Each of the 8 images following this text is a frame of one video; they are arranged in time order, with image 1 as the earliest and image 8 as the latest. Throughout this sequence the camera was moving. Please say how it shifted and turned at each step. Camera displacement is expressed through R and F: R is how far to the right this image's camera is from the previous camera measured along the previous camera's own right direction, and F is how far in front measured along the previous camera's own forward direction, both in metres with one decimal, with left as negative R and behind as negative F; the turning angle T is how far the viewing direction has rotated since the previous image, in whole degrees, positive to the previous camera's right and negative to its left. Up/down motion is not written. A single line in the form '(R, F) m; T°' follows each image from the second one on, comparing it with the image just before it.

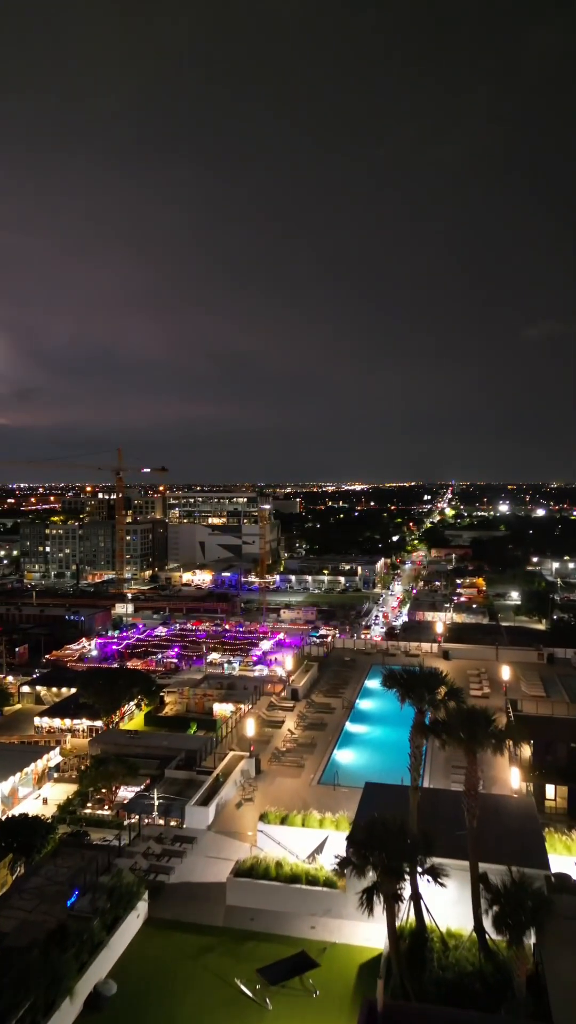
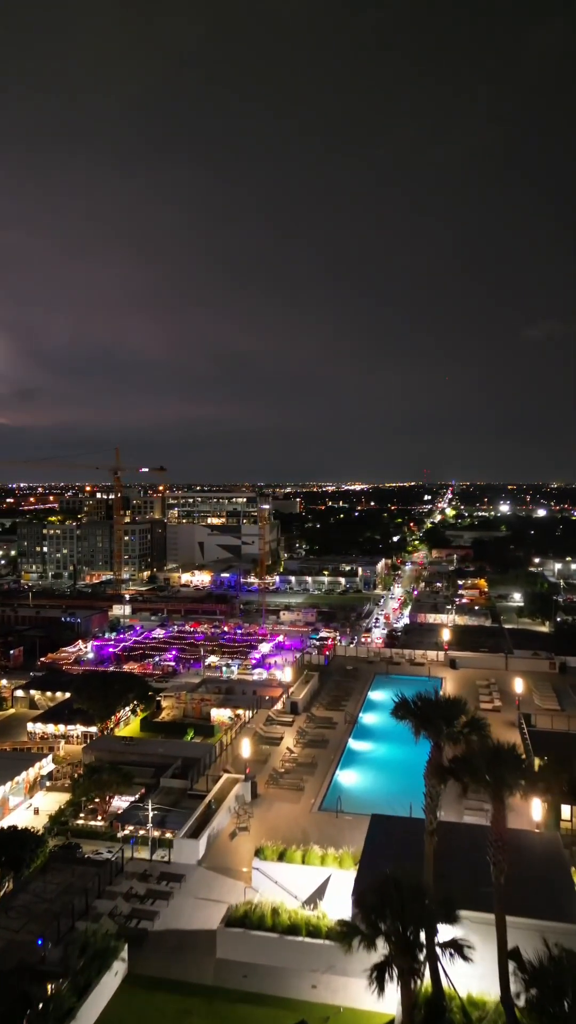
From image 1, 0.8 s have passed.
(0.0, +0.4) m; 0°
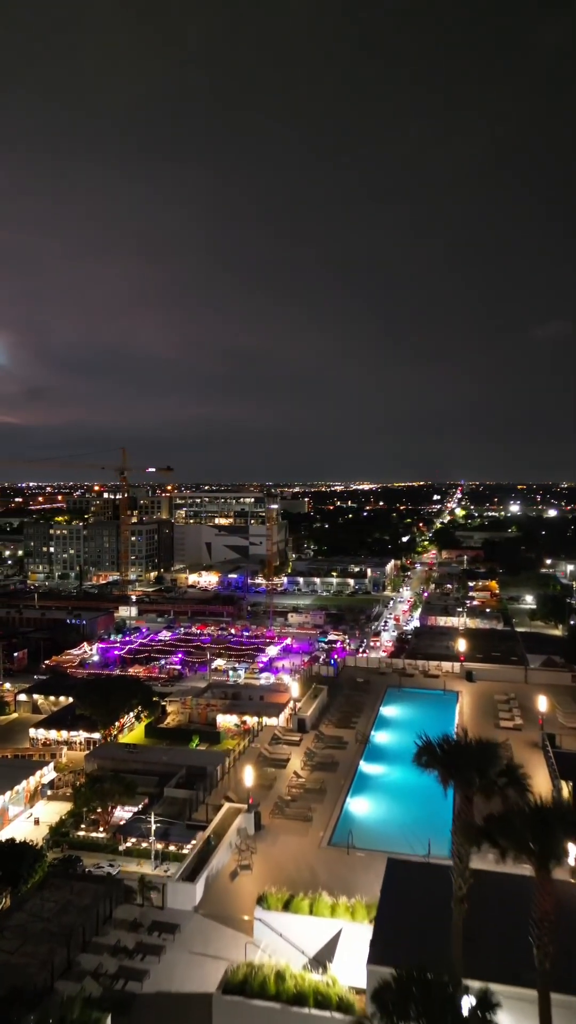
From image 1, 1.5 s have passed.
(0.0, +0.4) m; -1°
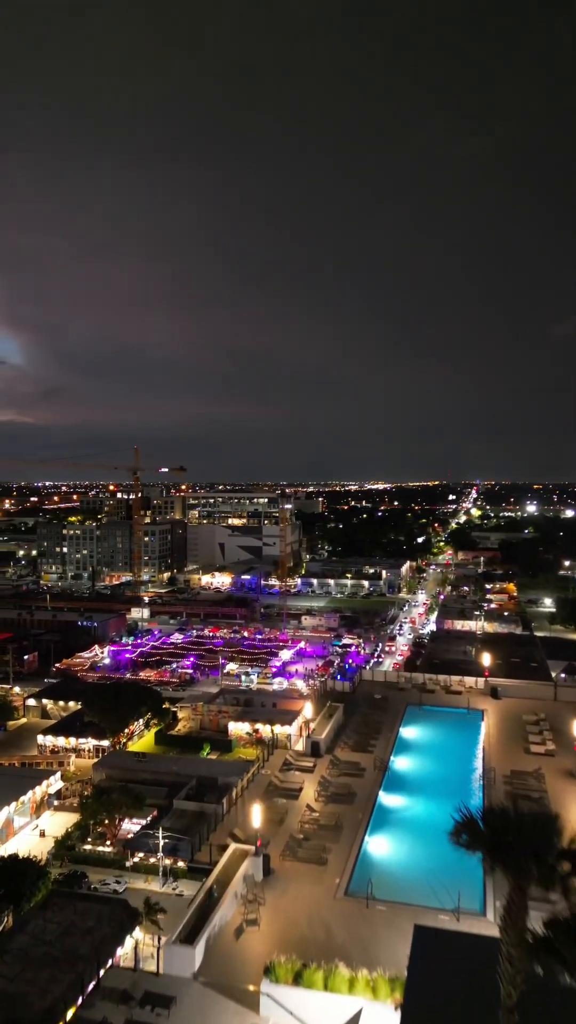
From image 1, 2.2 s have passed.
(0.0, +0.5) m; -1°
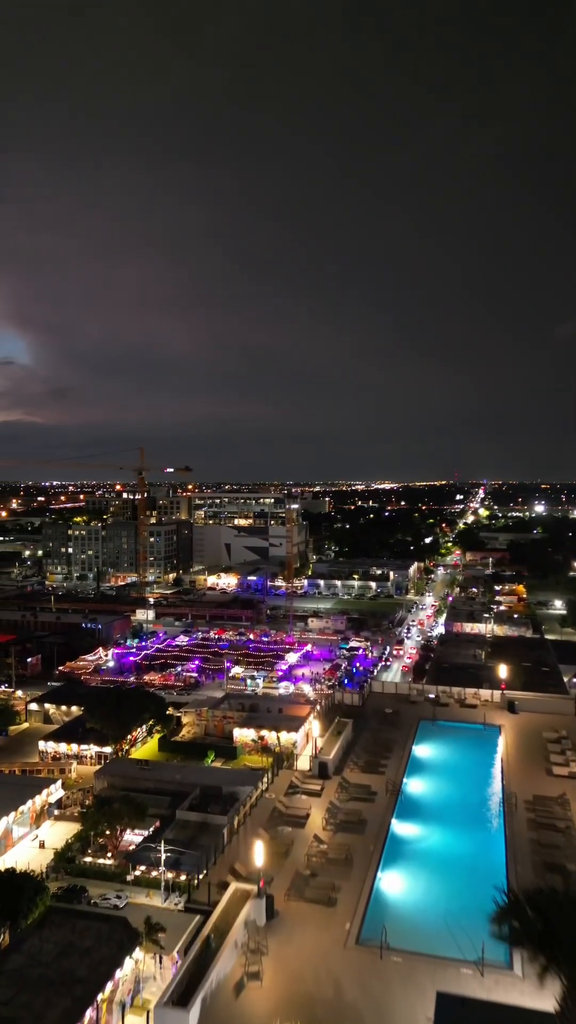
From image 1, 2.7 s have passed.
(0.0, +0.4) m; -1°
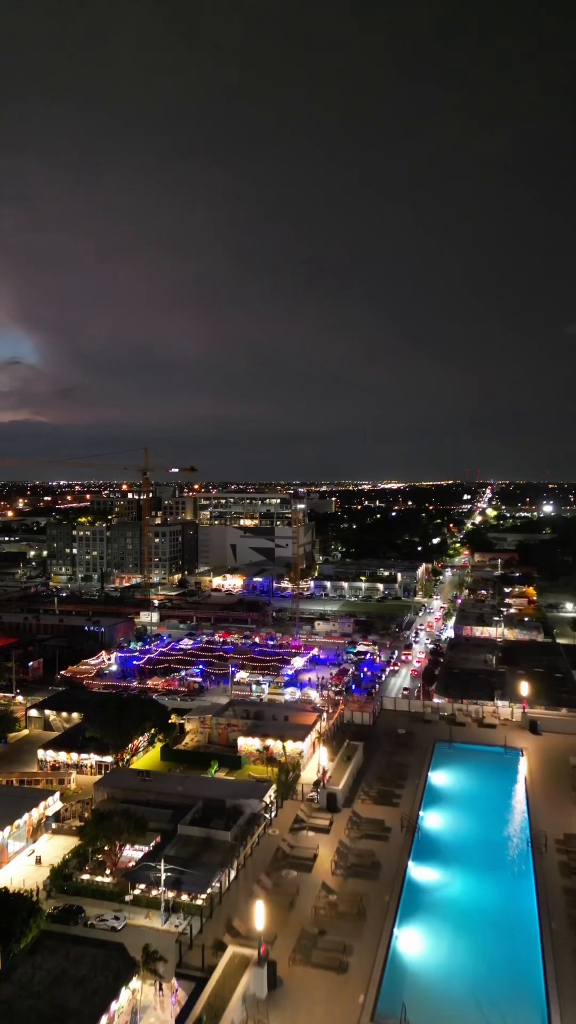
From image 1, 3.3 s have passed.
(0.0, +0.5) m; -1°
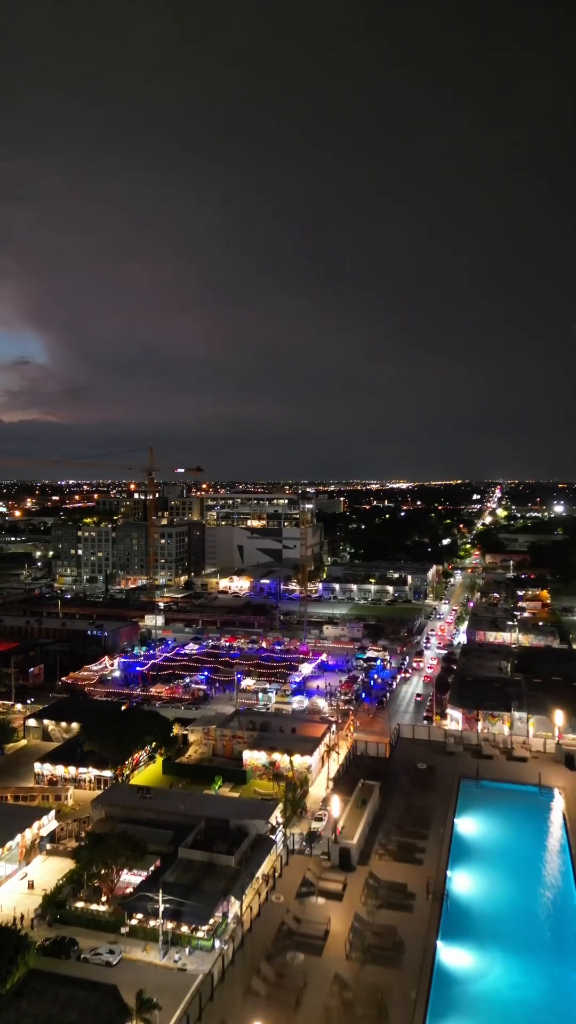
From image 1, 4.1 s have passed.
(0.0, +0.7) m; -1°
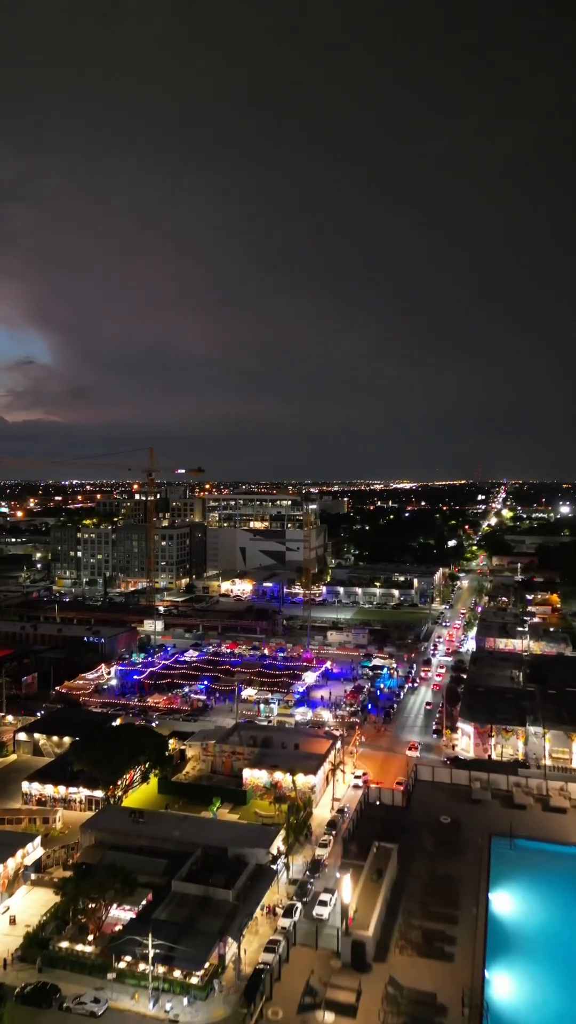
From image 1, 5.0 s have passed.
(0.0, +0.8) m; 0°
